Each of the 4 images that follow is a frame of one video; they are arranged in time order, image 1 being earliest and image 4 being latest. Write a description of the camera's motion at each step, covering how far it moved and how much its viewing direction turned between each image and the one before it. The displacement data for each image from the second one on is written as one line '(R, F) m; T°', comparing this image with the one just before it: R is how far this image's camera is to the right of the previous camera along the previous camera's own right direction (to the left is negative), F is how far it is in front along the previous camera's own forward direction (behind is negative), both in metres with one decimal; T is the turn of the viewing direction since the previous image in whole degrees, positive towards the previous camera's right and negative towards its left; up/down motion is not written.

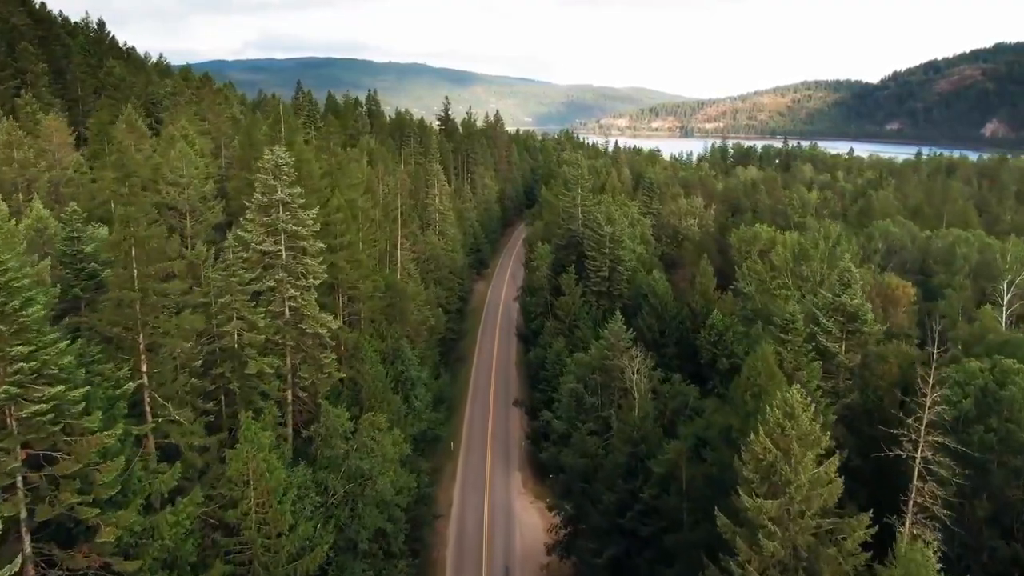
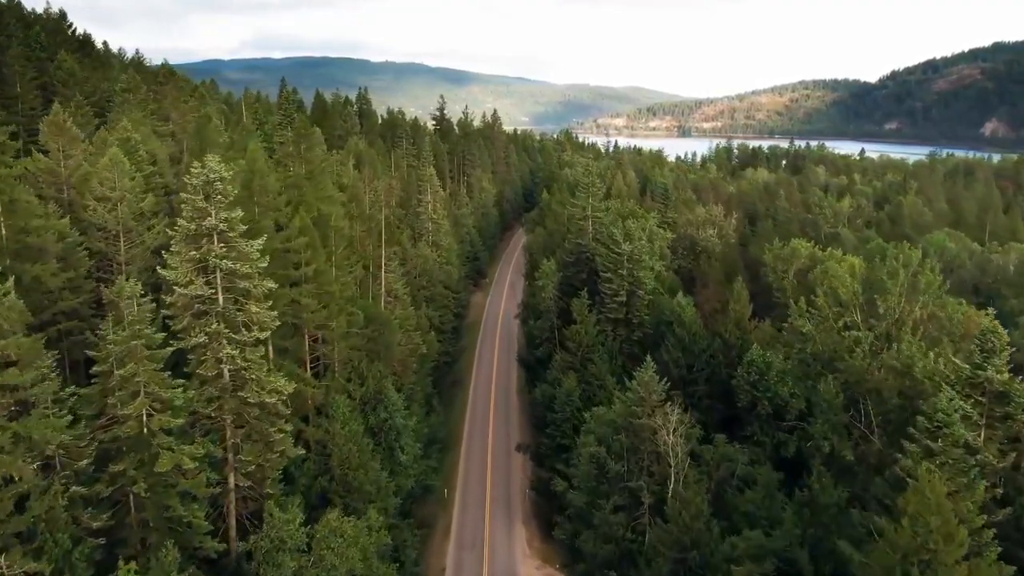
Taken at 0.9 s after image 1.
(-0.5, +8.5) m; 0°
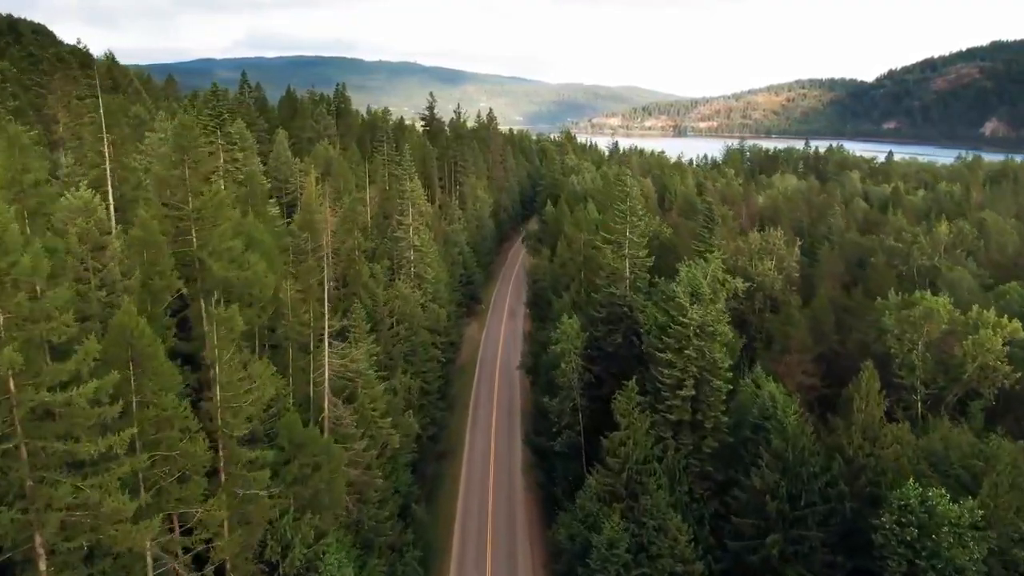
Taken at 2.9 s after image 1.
(-0.9, +17.7) m; +1°
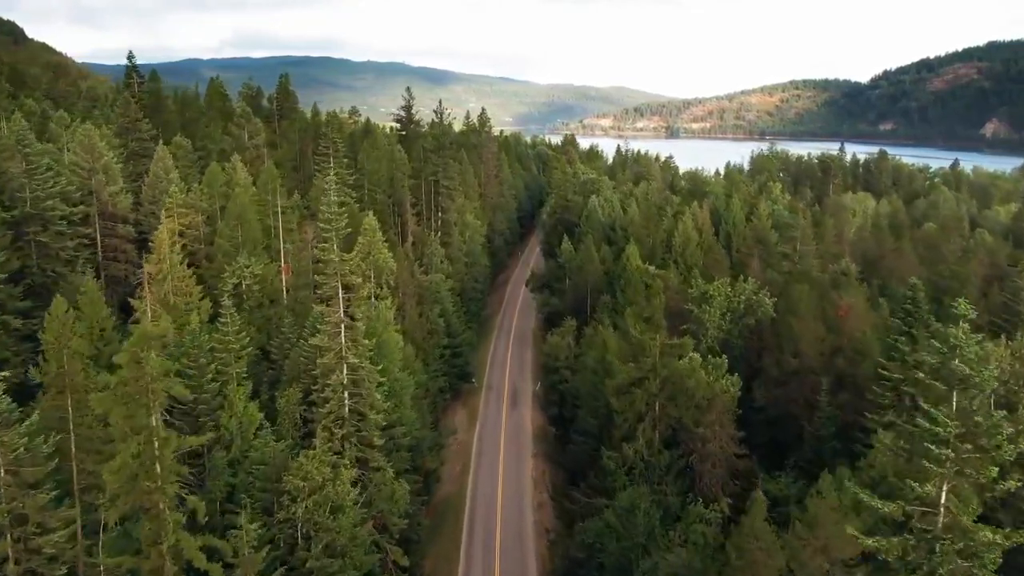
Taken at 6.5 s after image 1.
(-1.6, +31.7) m; +1°
